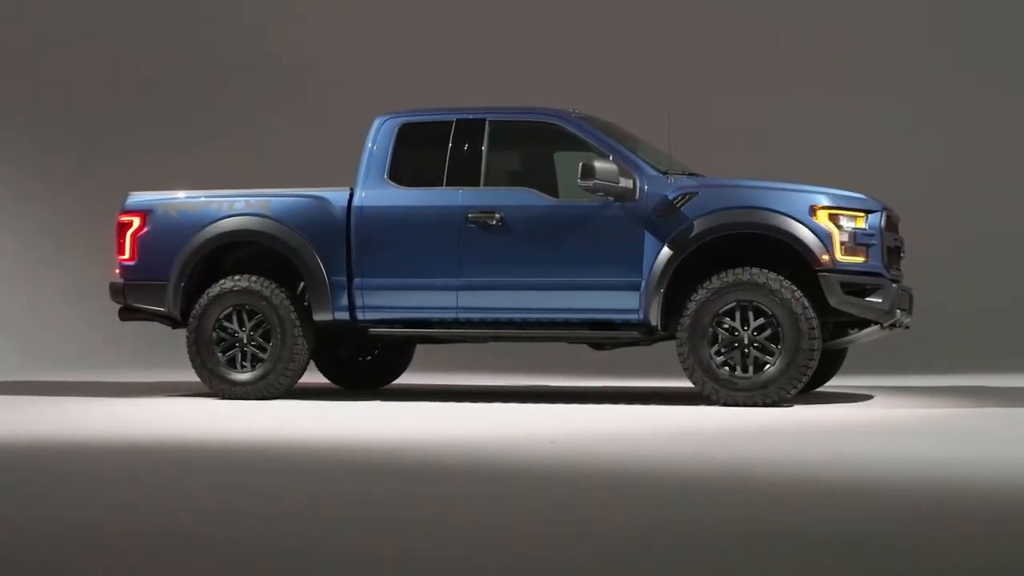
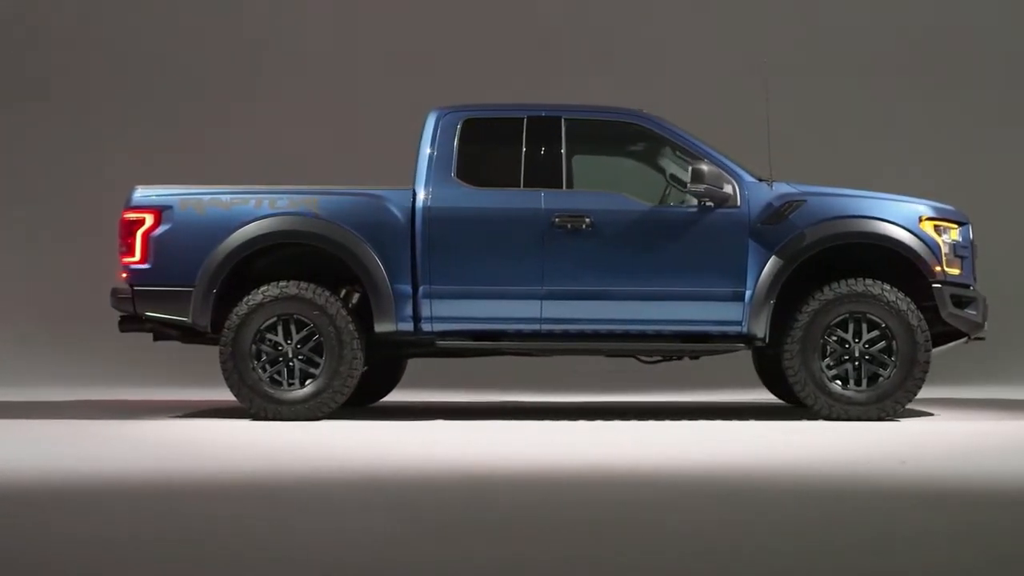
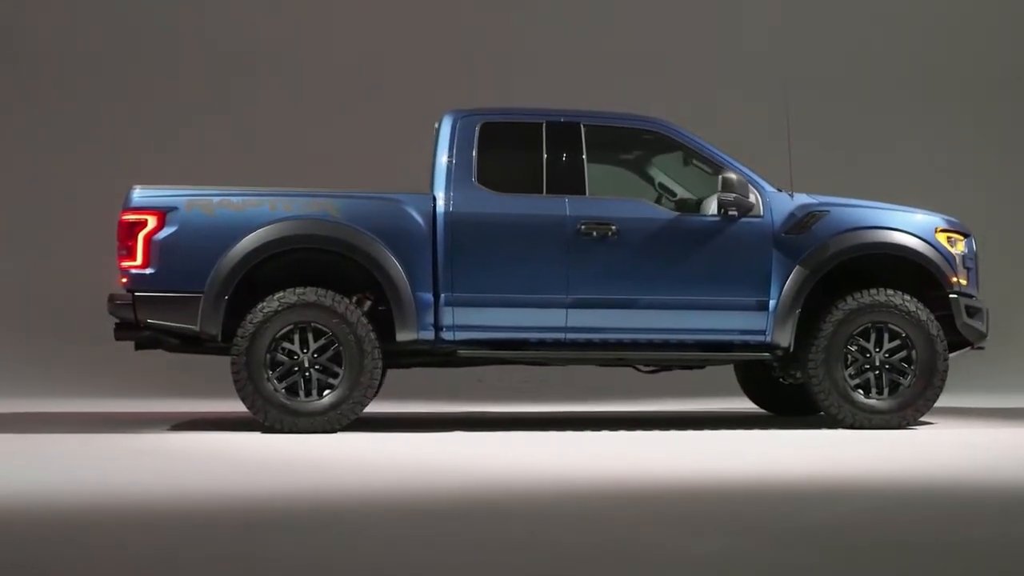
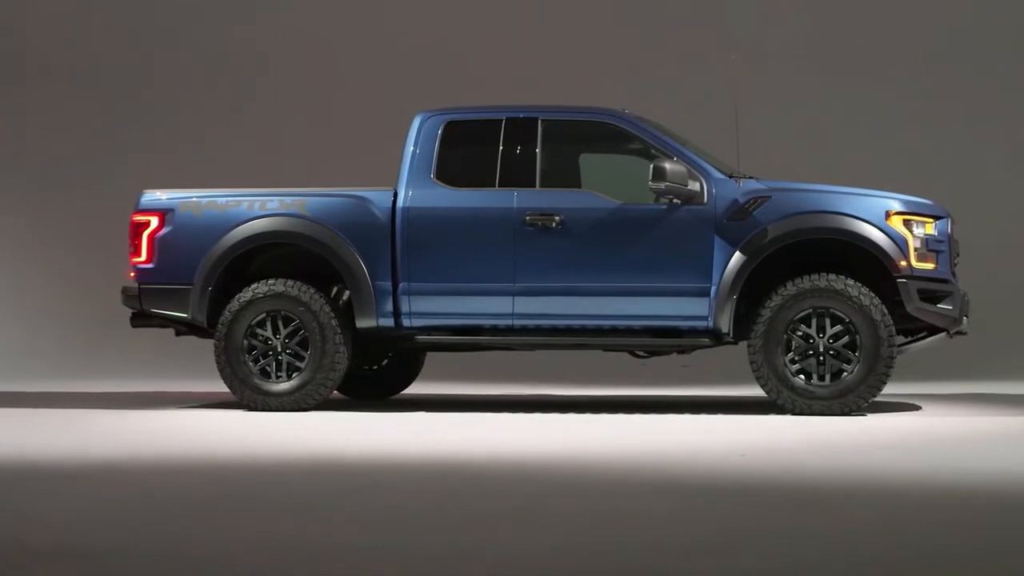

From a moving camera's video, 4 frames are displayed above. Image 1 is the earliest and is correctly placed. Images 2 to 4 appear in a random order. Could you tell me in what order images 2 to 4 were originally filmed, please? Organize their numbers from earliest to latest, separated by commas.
4, 2, 3
